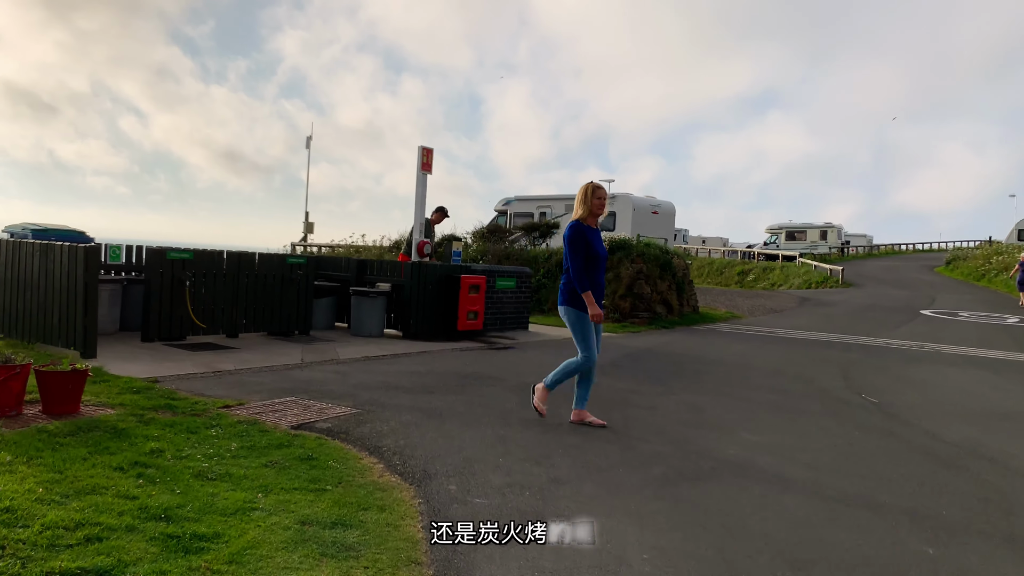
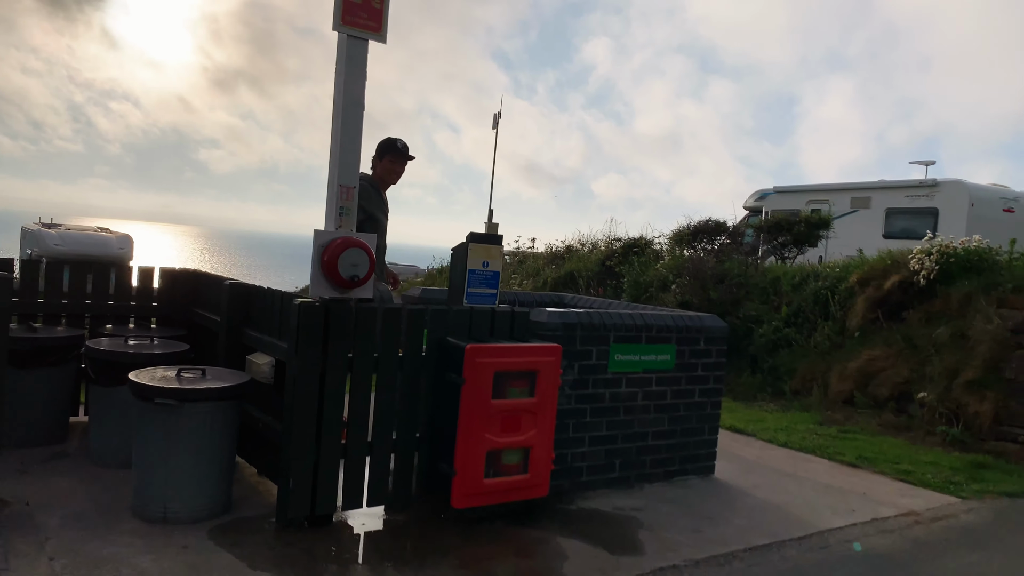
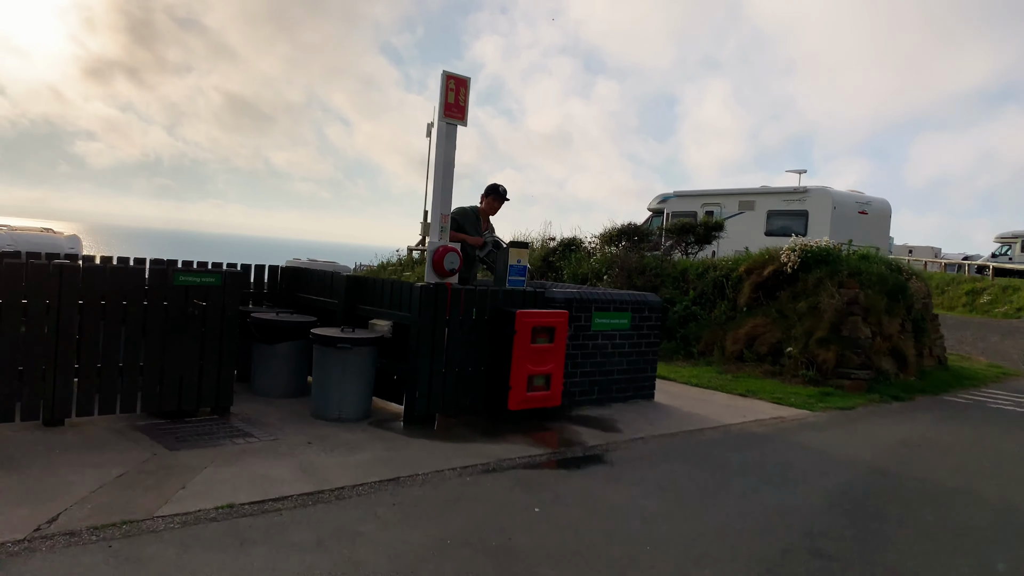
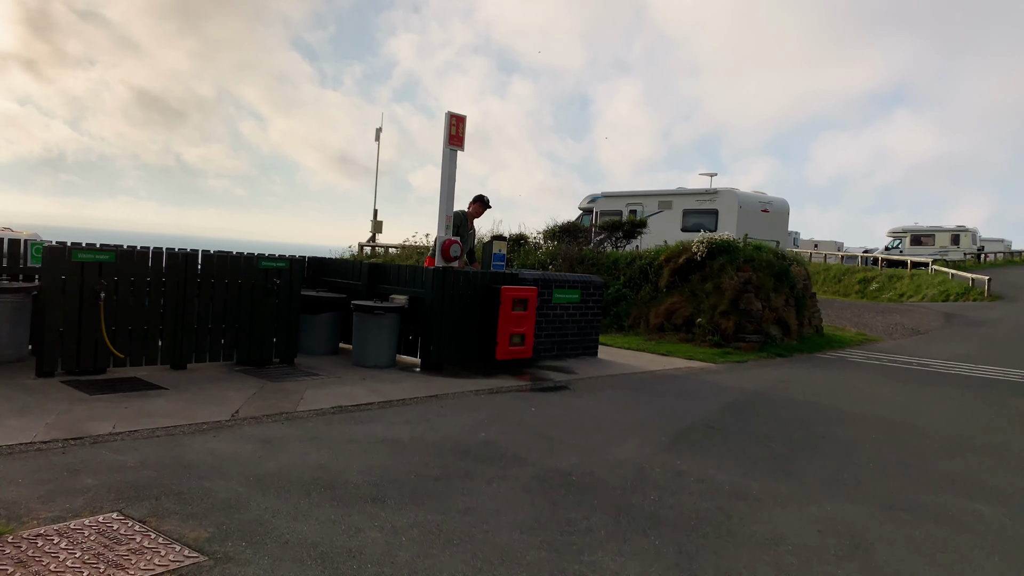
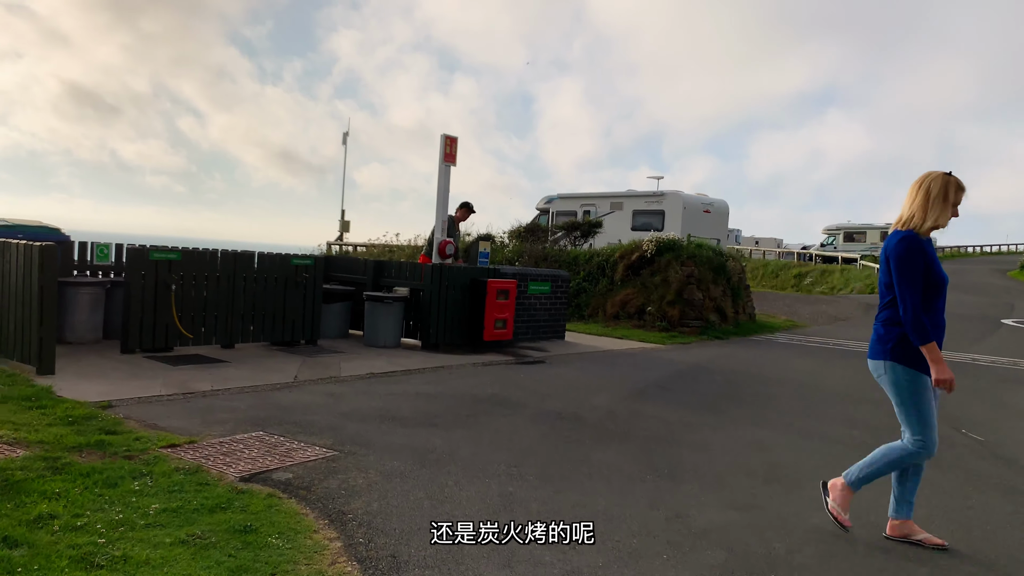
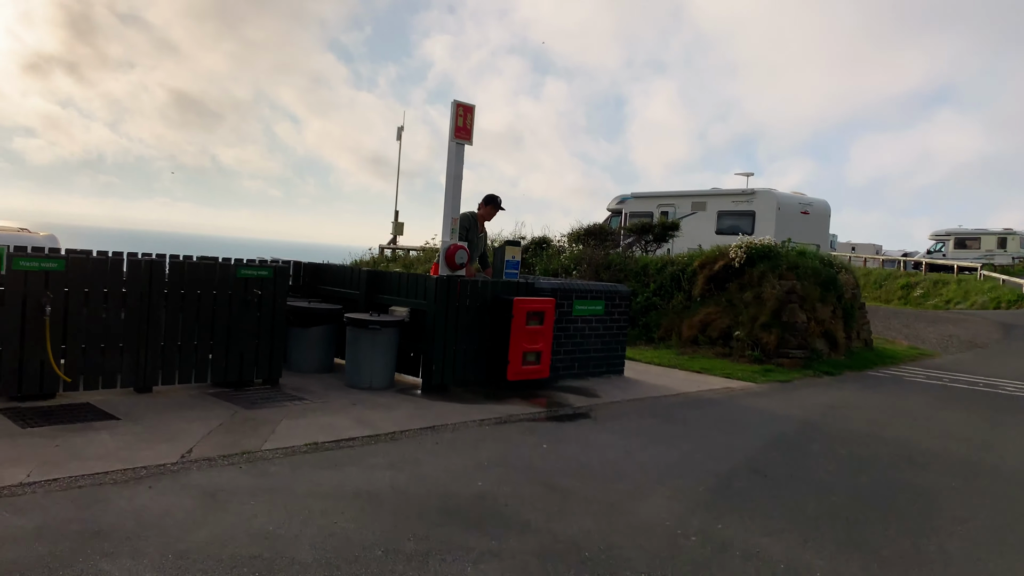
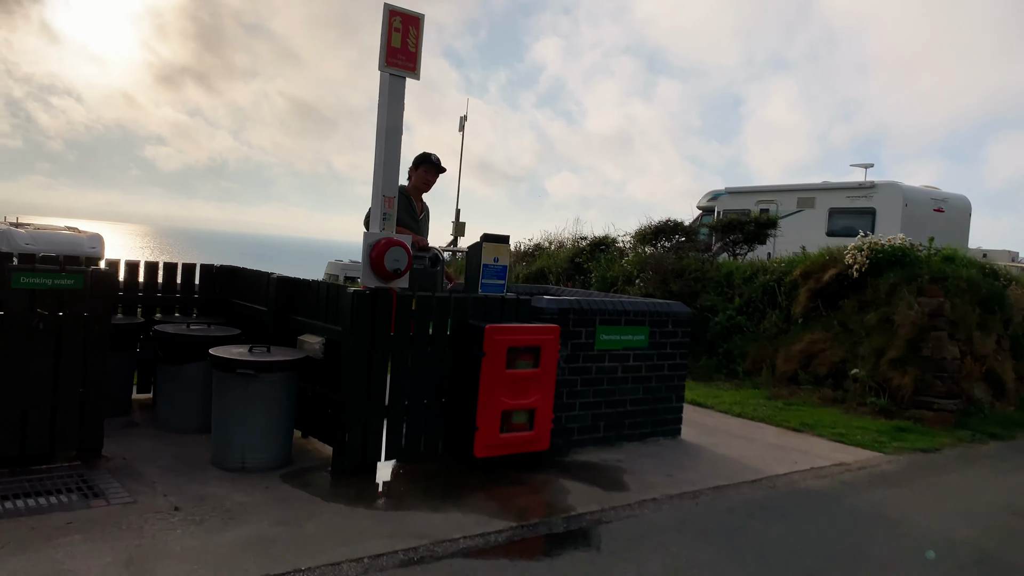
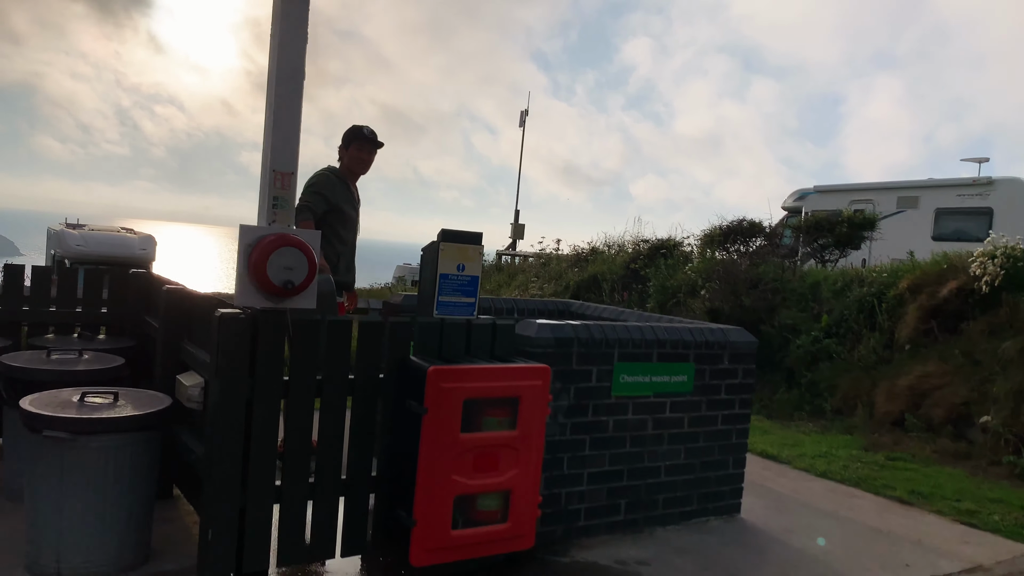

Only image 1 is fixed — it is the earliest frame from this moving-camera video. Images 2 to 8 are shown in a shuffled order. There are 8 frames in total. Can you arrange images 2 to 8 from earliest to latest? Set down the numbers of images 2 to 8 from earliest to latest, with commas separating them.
5, 4, 6, 3, 7, 2, 8
